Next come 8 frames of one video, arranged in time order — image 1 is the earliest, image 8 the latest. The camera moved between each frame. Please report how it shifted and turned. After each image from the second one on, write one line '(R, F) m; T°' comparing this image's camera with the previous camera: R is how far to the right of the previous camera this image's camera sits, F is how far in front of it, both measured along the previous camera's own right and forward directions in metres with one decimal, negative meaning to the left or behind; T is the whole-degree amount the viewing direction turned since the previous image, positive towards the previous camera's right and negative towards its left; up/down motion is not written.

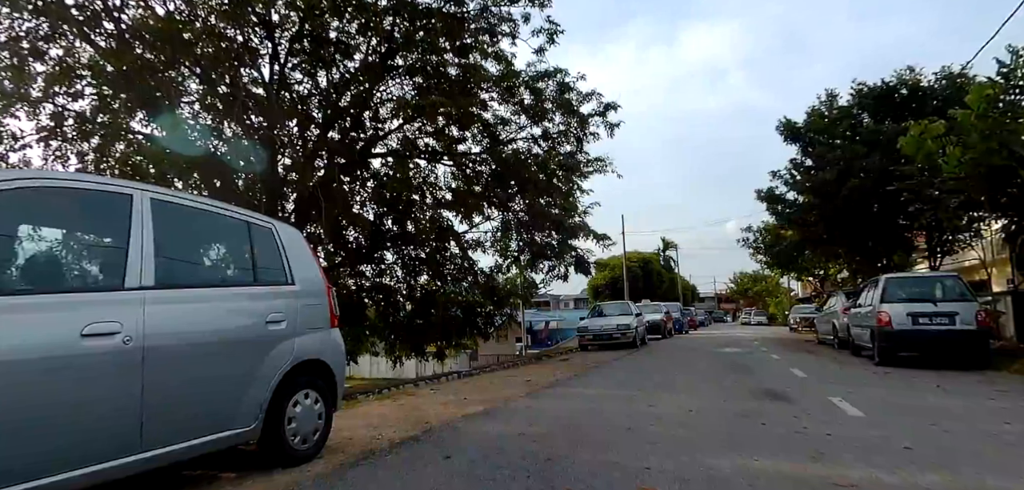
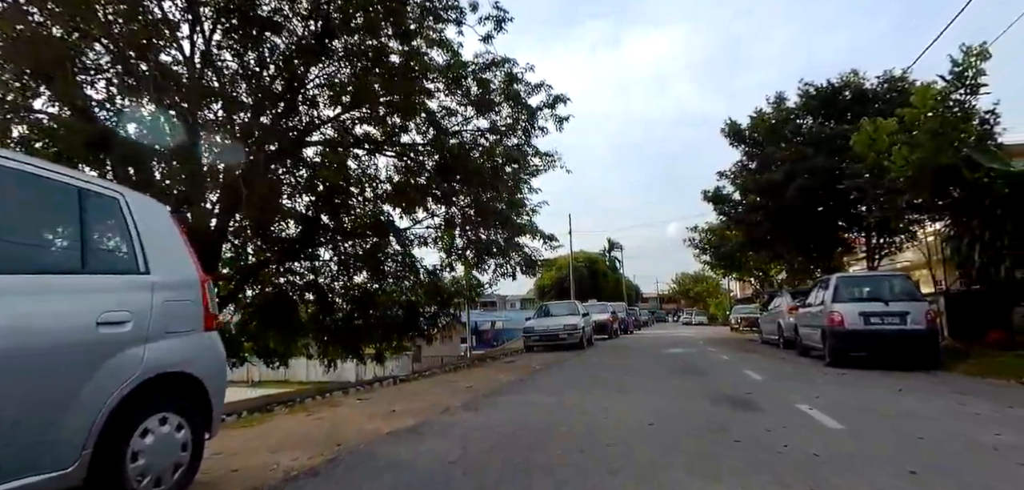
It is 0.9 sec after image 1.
(+0.1, +0.6) m; +6°
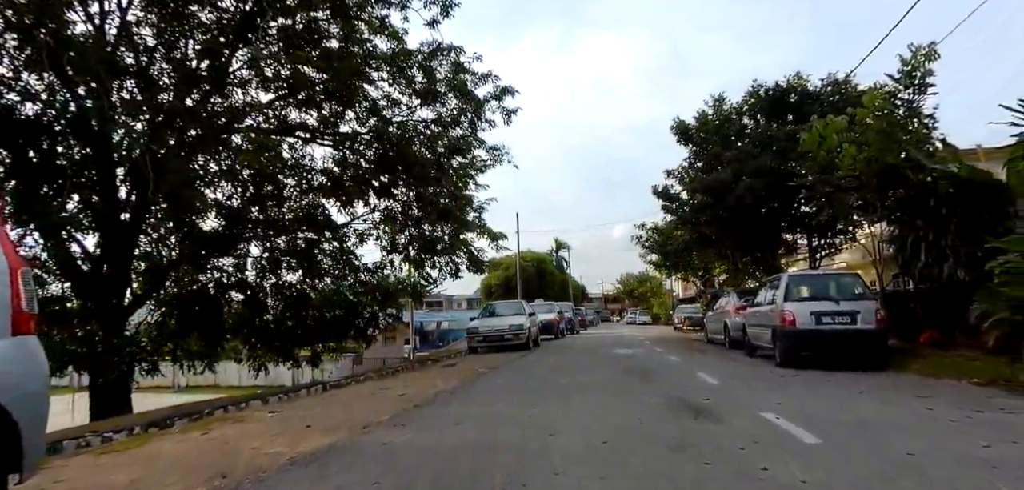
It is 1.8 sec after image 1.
(+0.1, +0.6) m; +5°
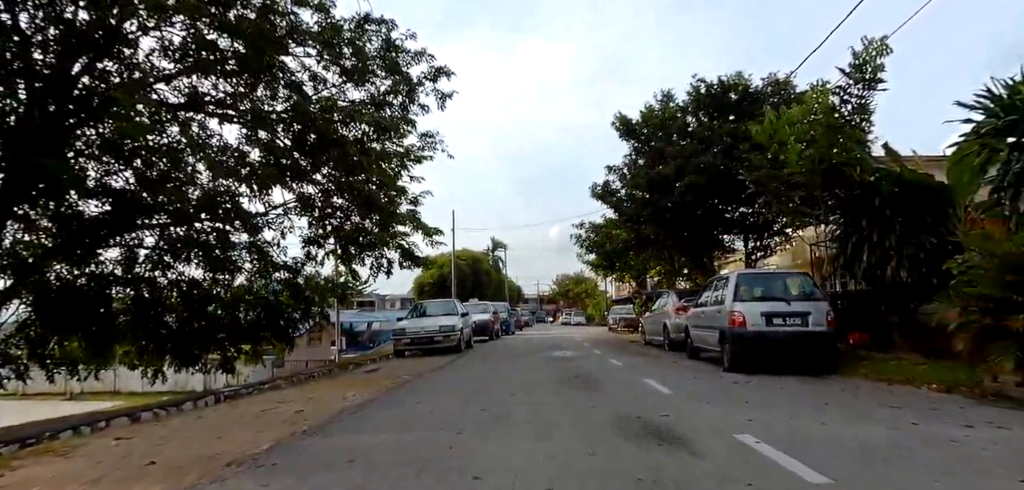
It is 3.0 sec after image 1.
(+0.1, +0.8) m; +7°
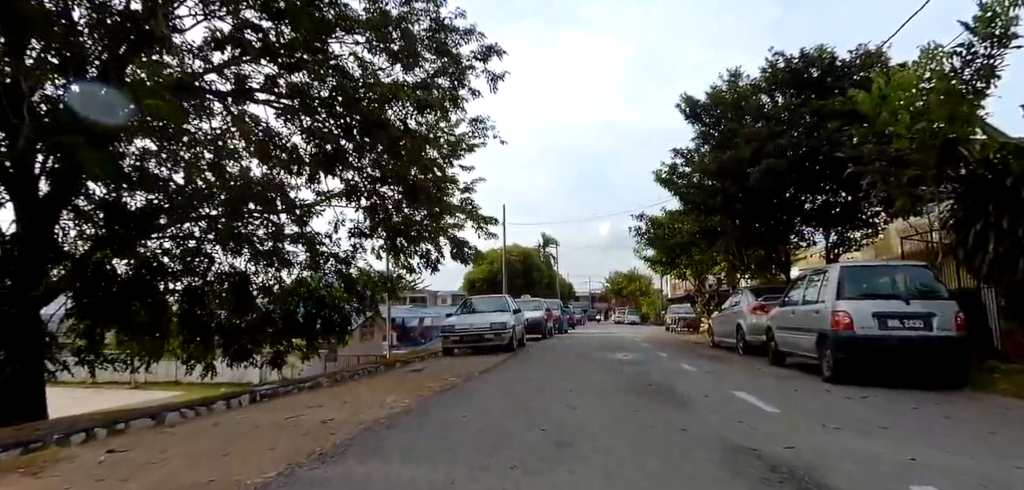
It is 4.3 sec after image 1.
(-0.1, +0.7) m; -5°
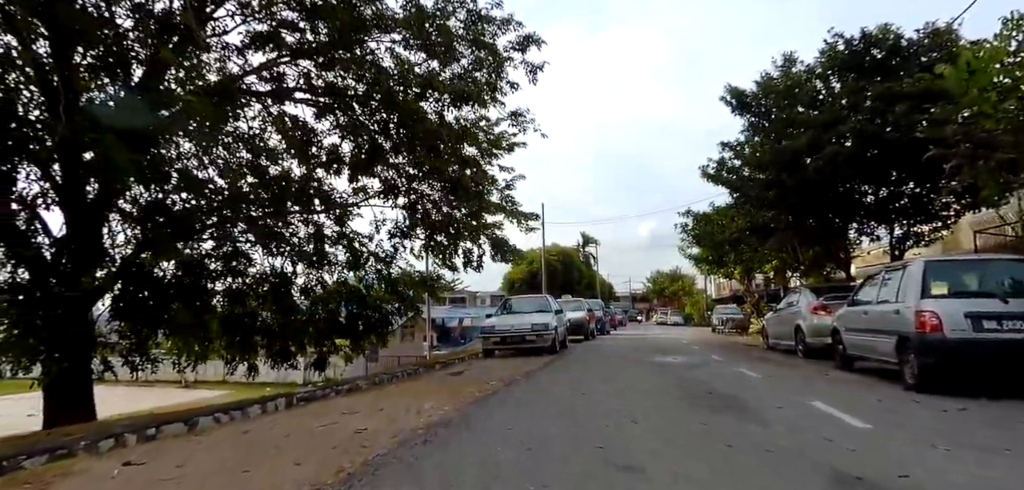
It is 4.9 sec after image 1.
(-0.1, +0.3) m; -4°
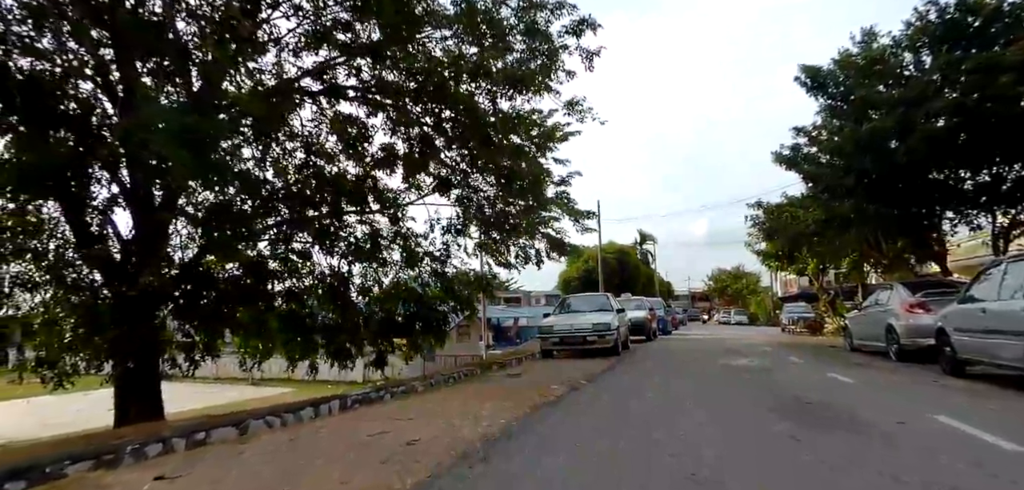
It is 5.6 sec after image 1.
(-0.1, +0.4) m; -6°
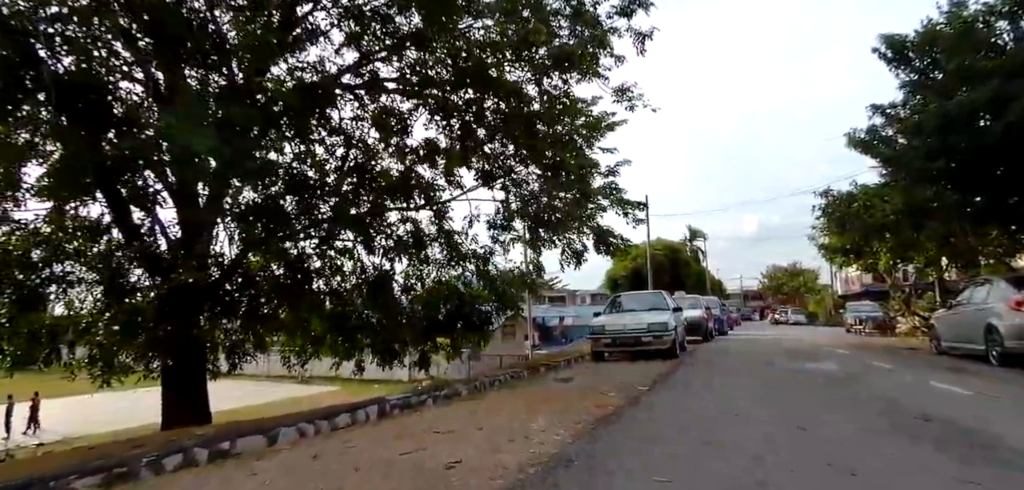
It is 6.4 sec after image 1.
(-0.1, +0.5) m; -5°
